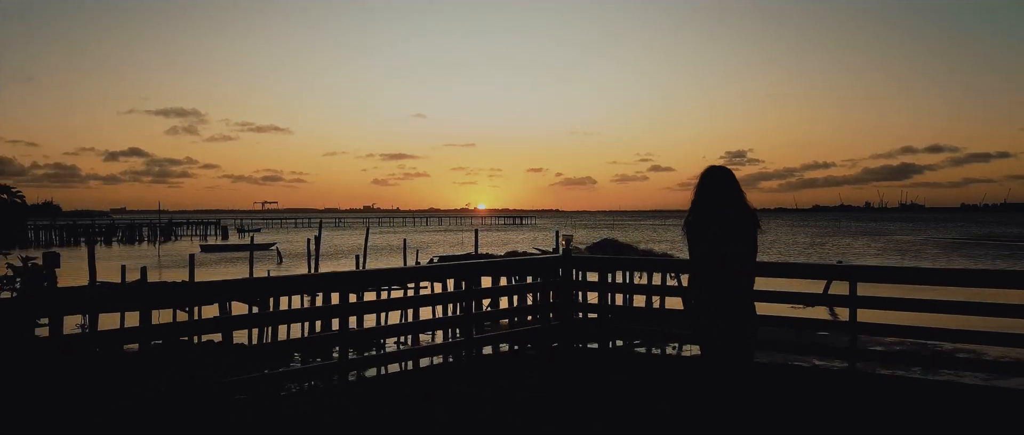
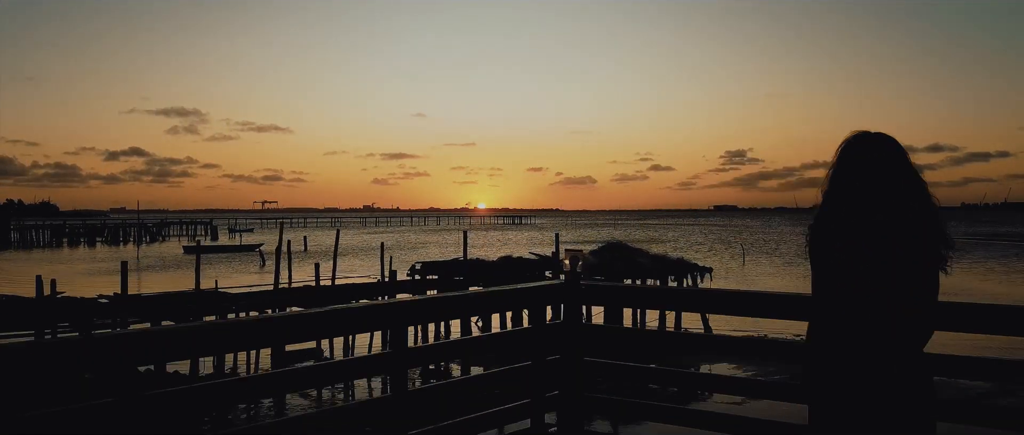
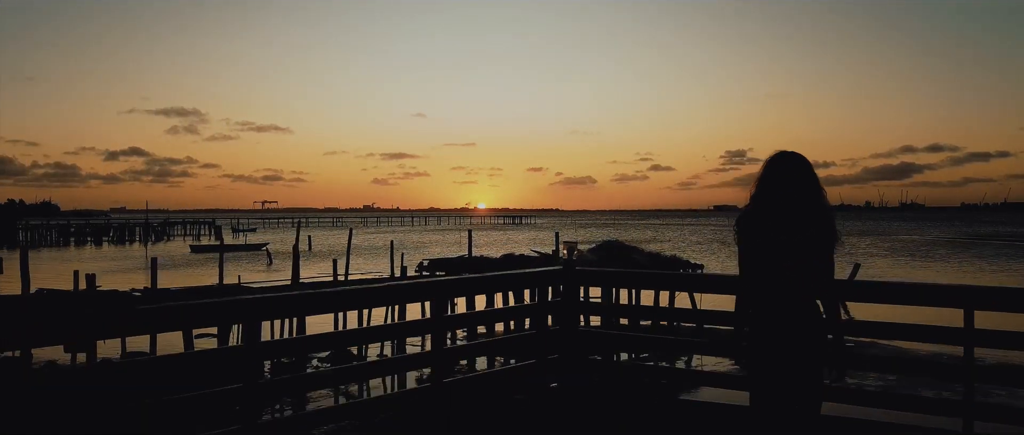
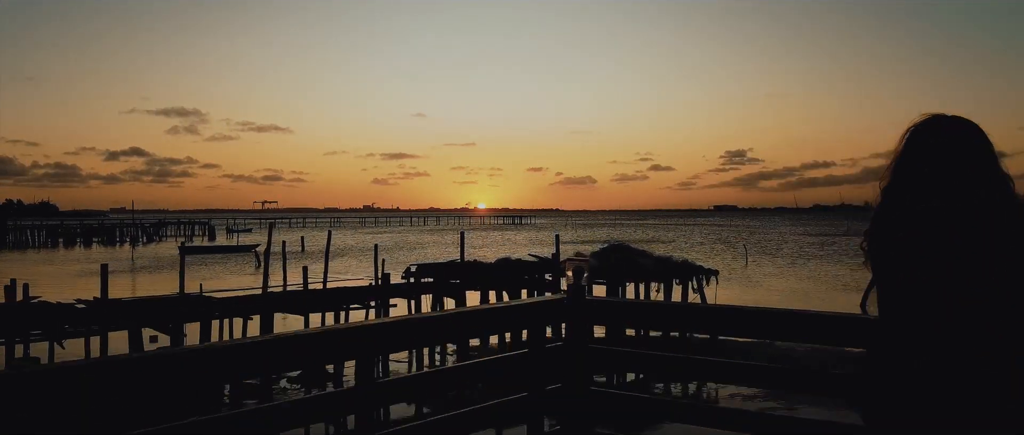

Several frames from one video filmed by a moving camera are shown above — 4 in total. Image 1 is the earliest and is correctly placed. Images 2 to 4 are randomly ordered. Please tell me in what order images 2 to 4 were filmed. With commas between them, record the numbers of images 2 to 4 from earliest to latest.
3, 2, 4
